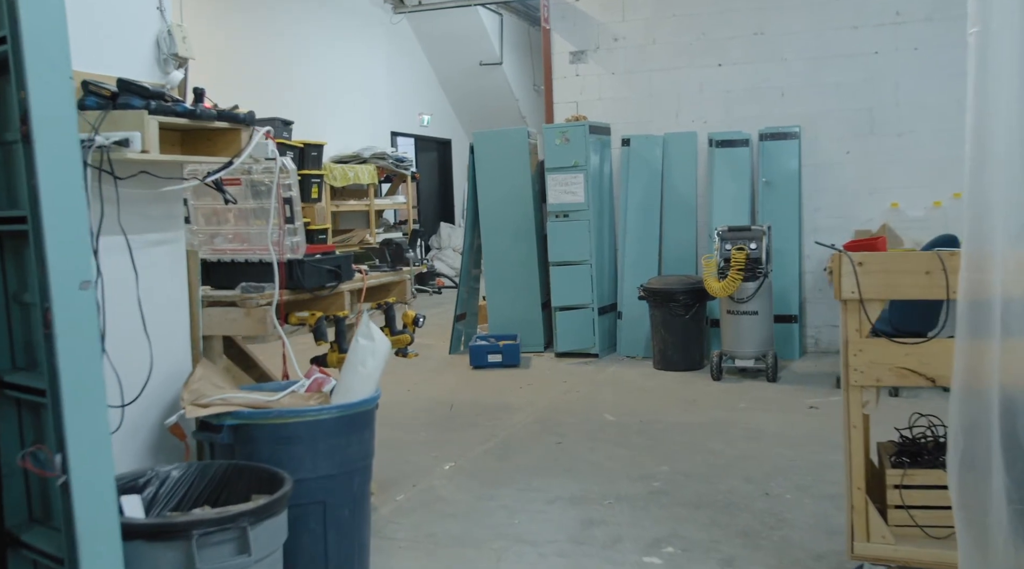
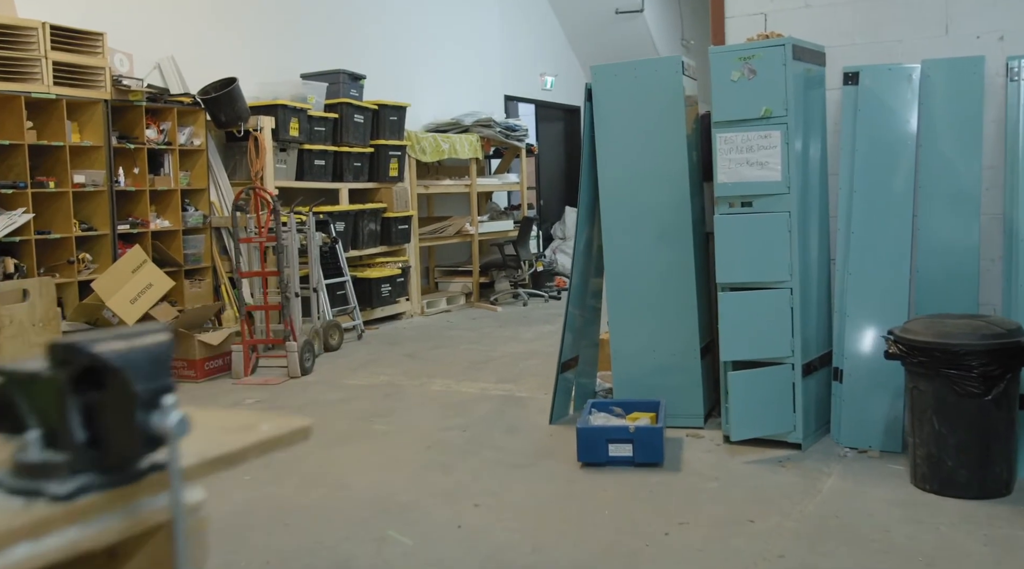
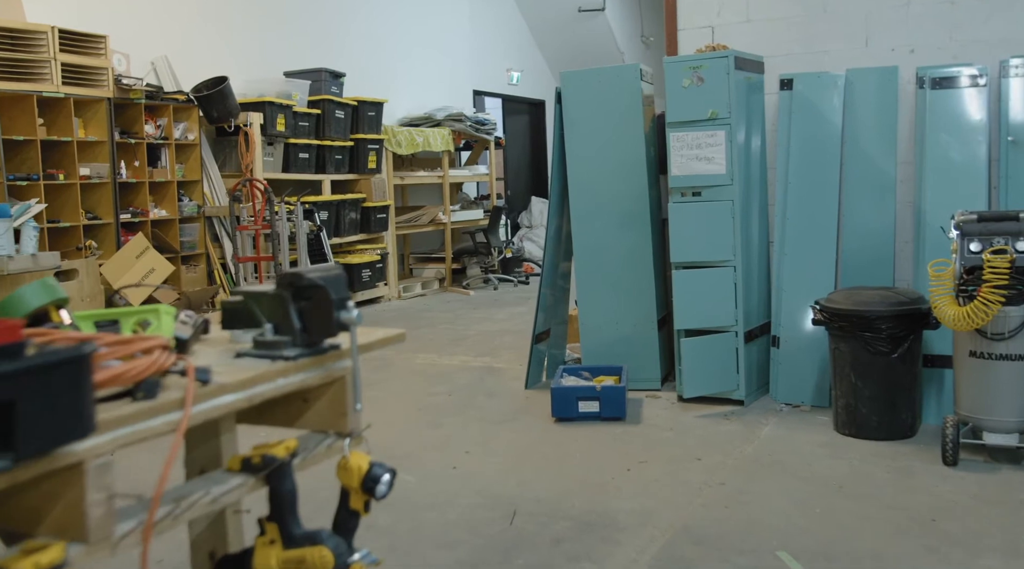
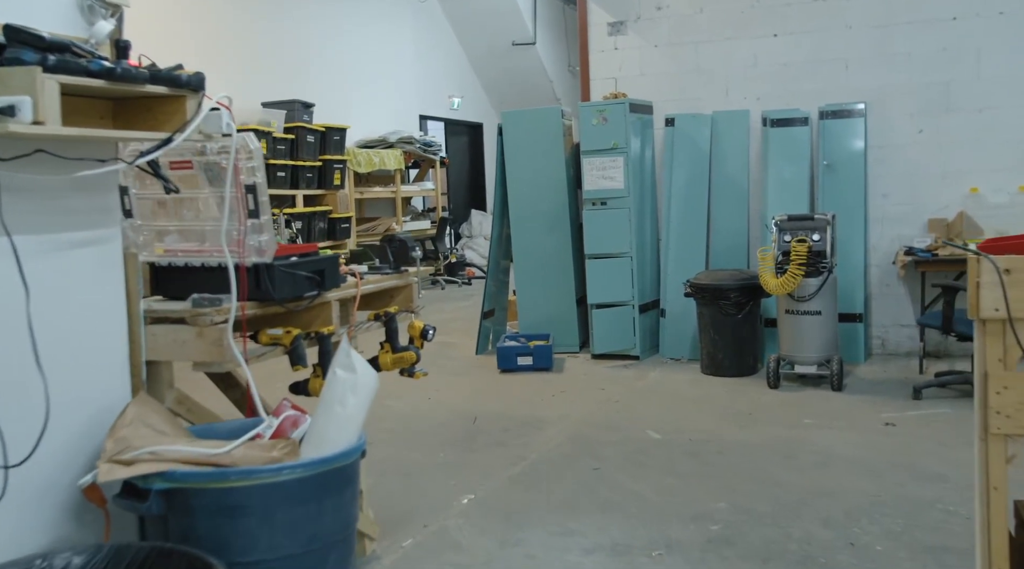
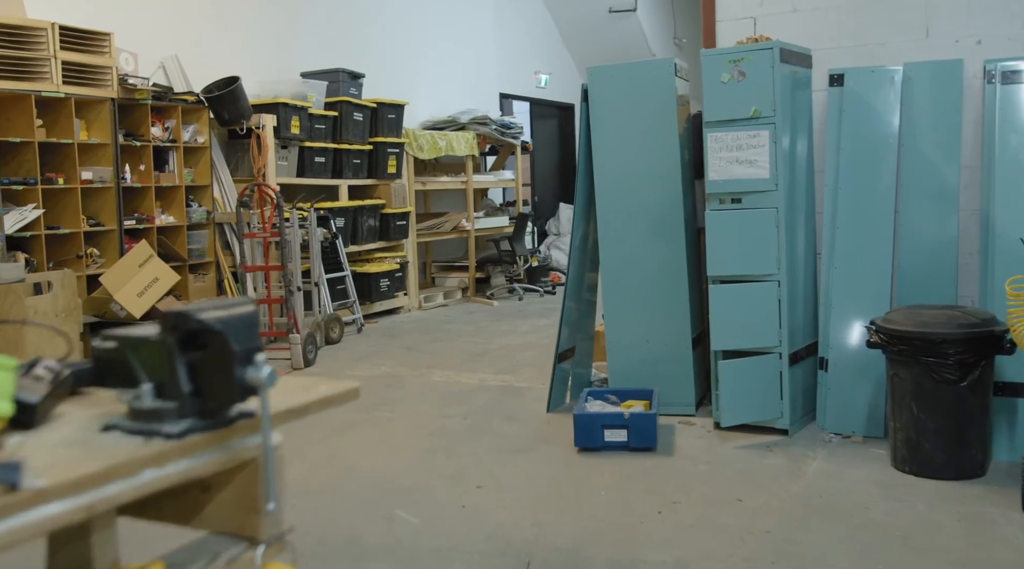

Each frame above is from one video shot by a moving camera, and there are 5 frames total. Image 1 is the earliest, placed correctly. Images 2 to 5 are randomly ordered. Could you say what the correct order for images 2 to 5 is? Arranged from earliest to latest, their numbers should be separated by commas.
4, 3, 5, 2
